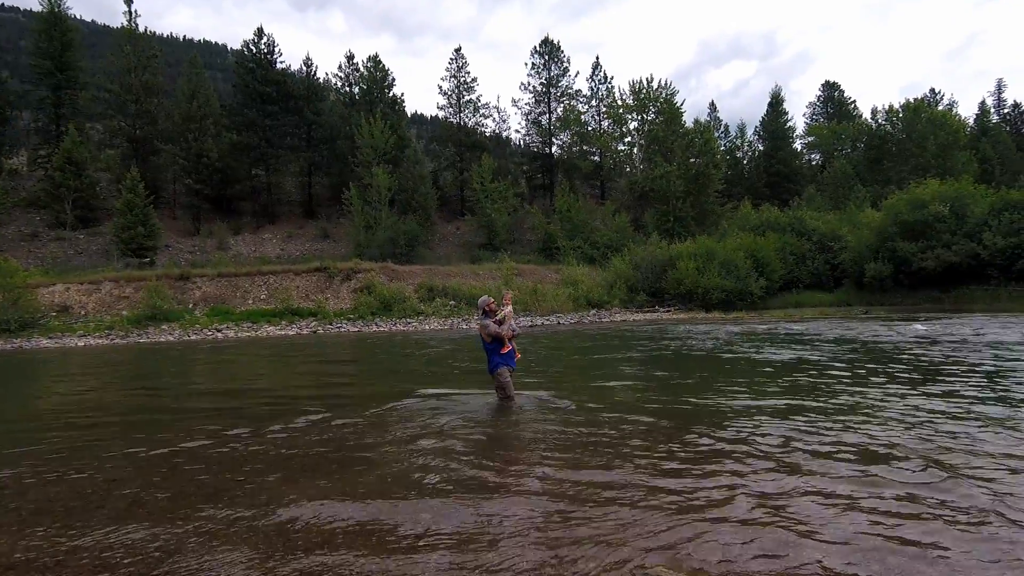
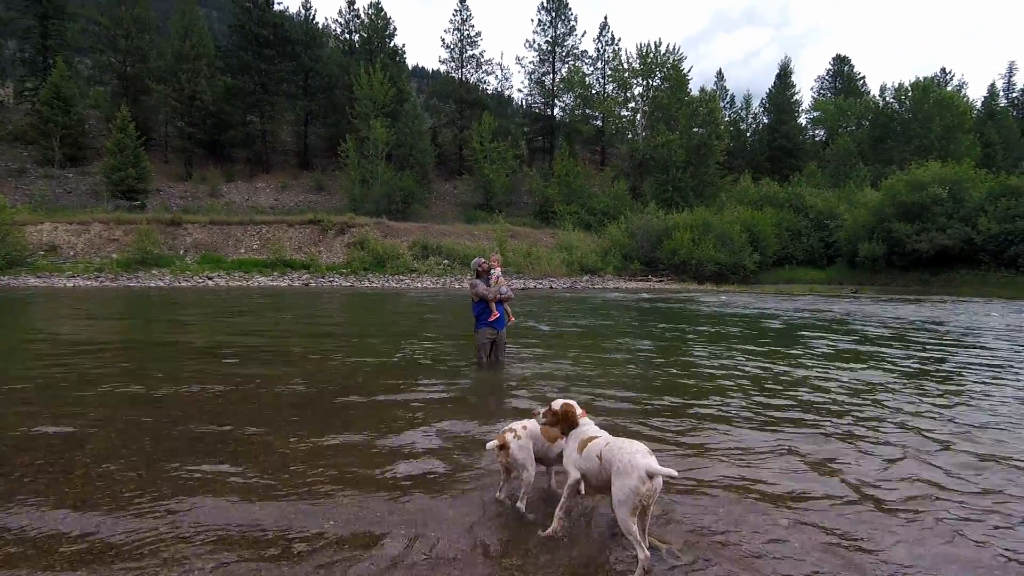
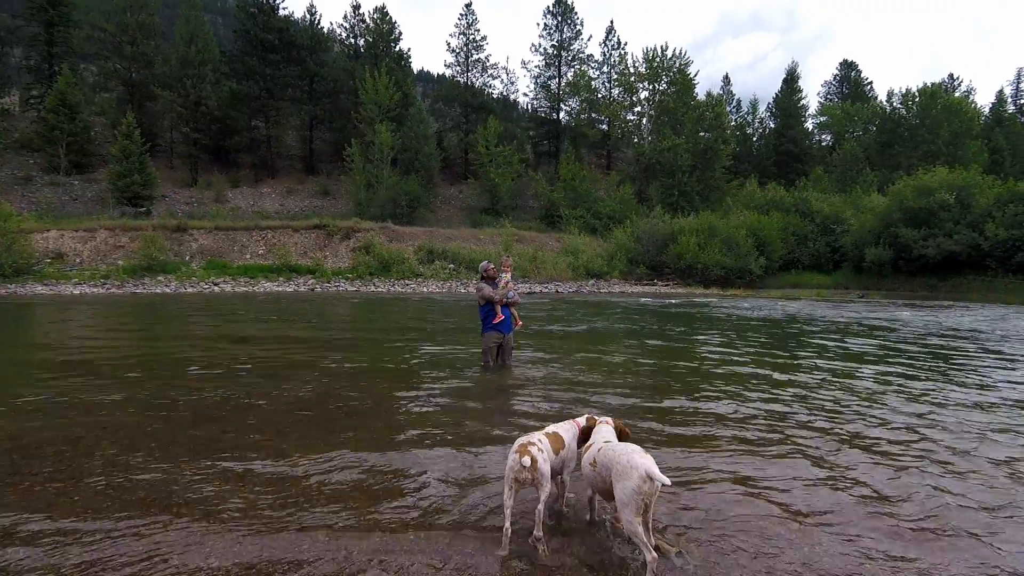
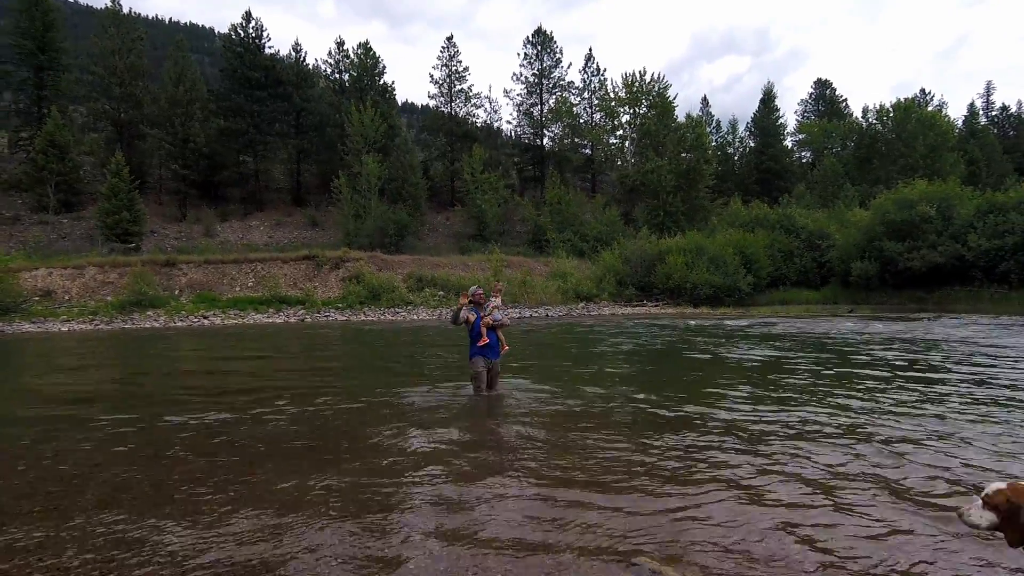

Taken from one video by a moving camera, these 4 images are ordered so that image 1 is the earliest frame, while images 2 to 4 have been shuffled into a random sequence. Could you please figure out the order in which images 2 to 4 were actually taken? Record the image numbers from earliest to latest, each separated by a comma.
4, 3, 2
